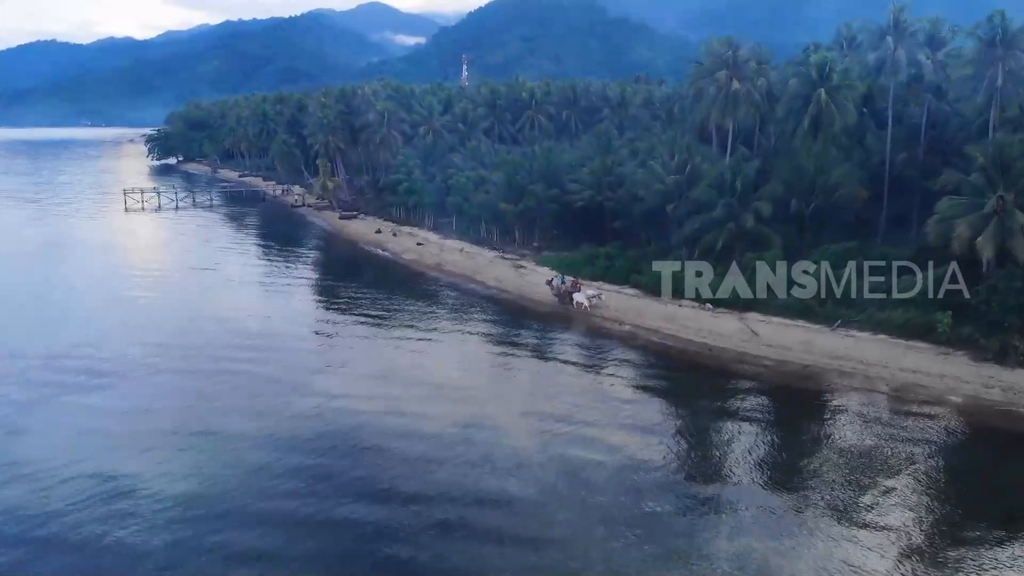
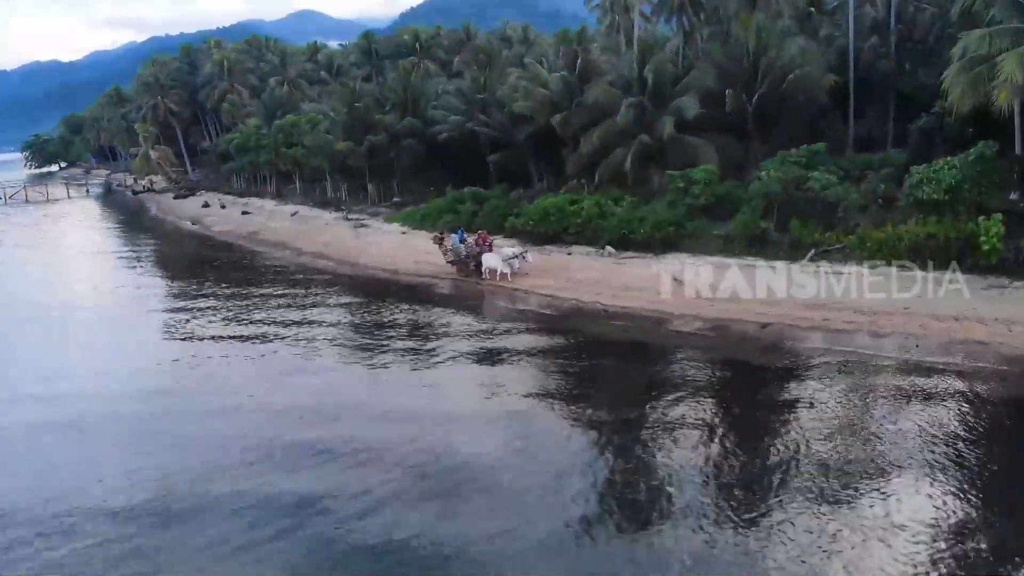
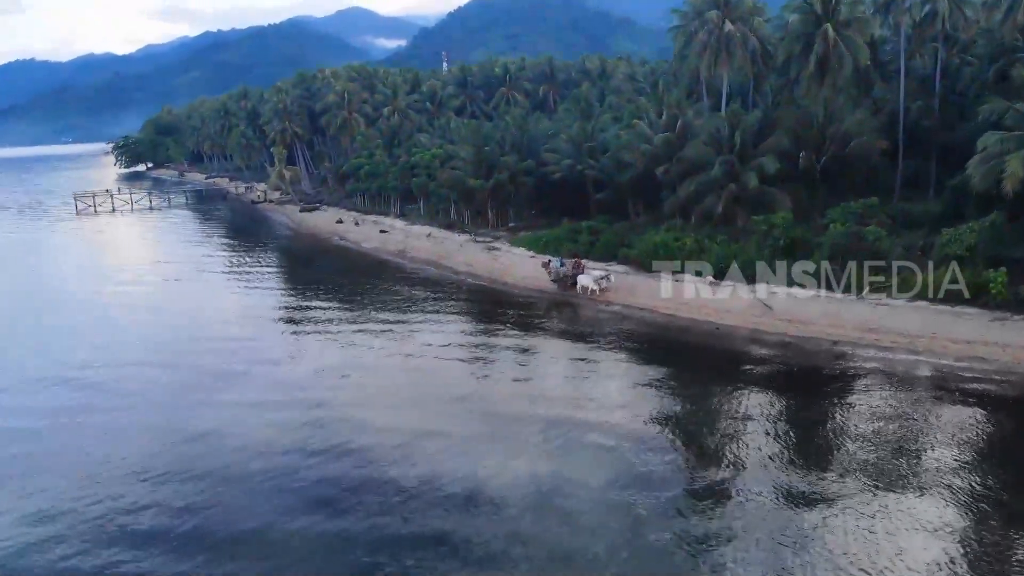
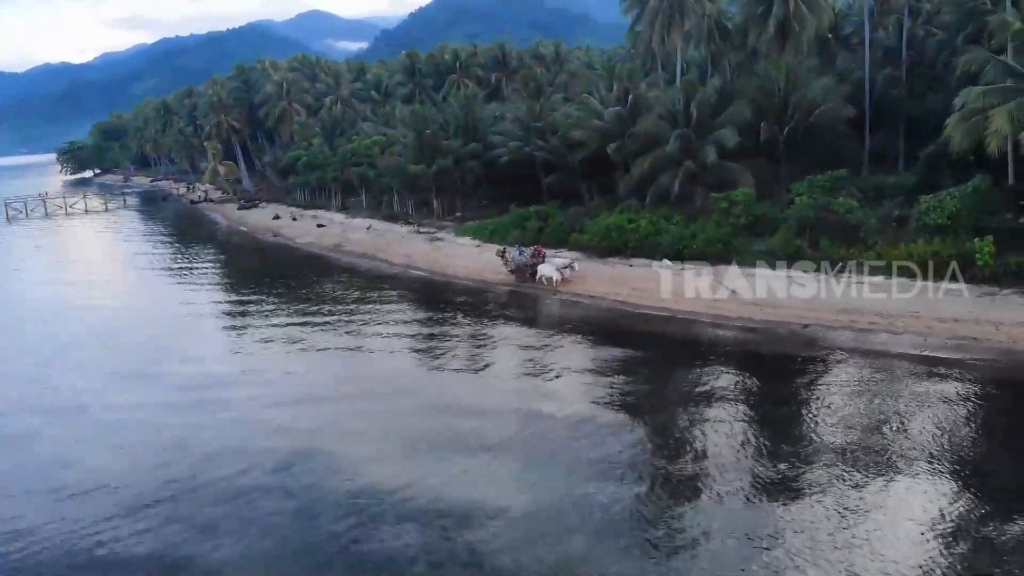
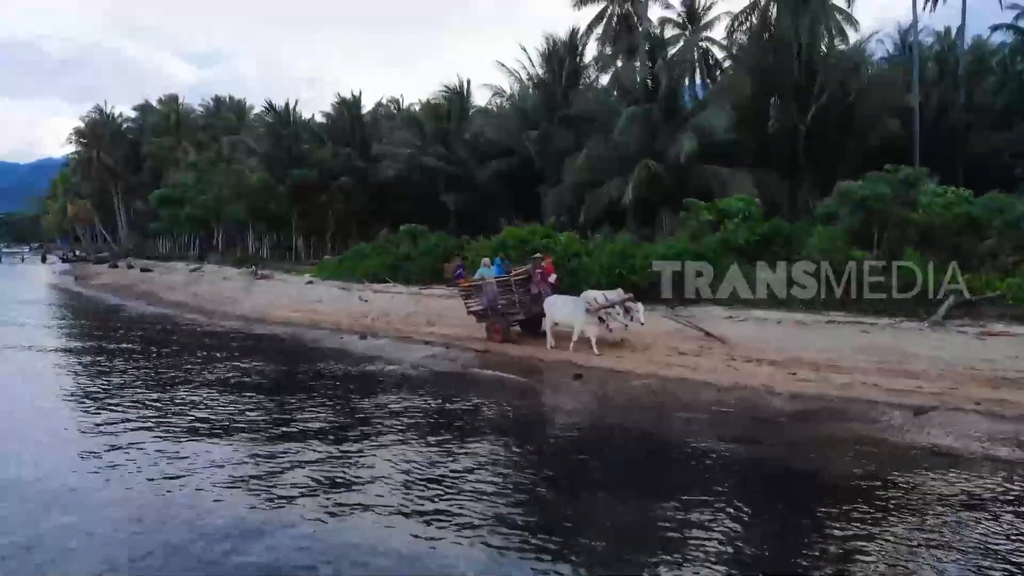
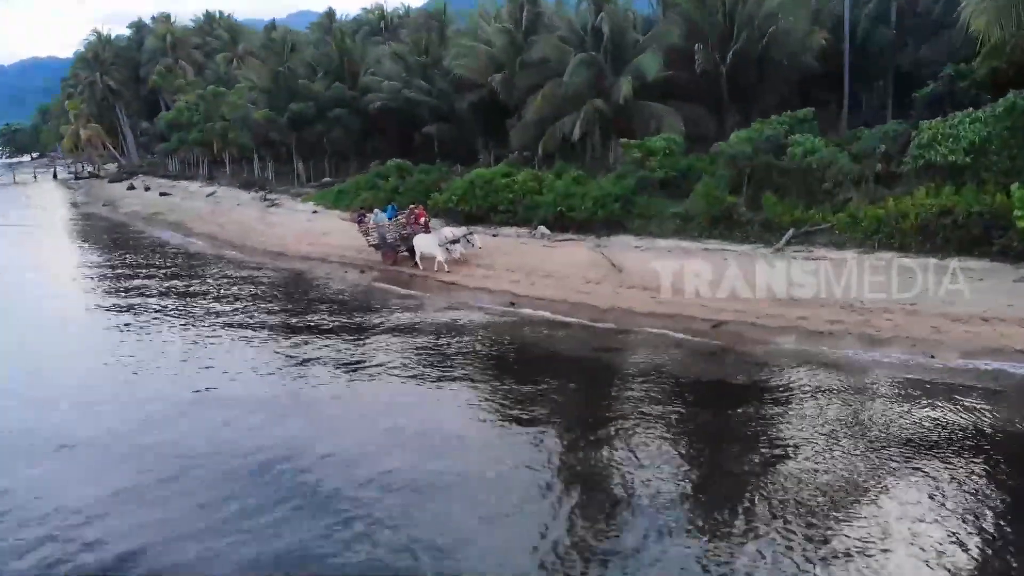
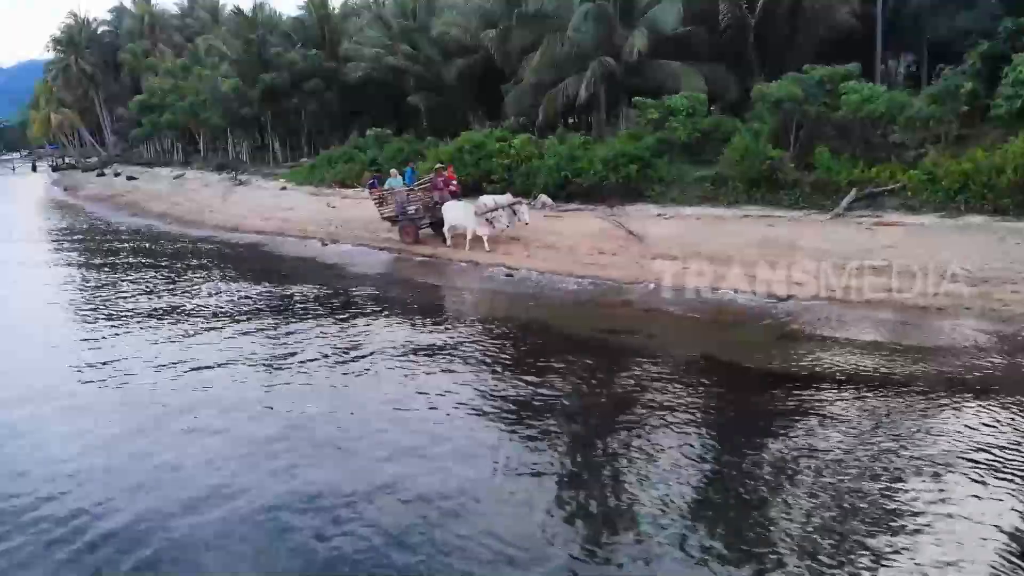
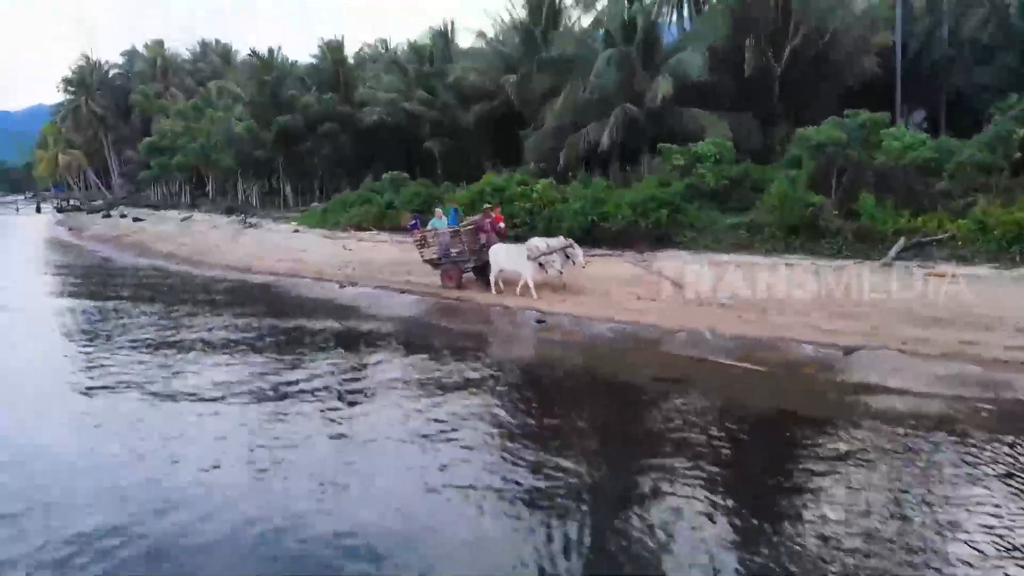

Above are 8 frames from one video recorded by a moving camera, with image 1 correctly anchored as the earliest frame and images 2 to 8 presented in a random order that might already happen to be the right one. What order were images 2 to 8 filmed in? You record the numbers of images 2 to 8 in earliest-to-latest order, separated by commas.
3, 4, 2, 6, 7, 8, 5
